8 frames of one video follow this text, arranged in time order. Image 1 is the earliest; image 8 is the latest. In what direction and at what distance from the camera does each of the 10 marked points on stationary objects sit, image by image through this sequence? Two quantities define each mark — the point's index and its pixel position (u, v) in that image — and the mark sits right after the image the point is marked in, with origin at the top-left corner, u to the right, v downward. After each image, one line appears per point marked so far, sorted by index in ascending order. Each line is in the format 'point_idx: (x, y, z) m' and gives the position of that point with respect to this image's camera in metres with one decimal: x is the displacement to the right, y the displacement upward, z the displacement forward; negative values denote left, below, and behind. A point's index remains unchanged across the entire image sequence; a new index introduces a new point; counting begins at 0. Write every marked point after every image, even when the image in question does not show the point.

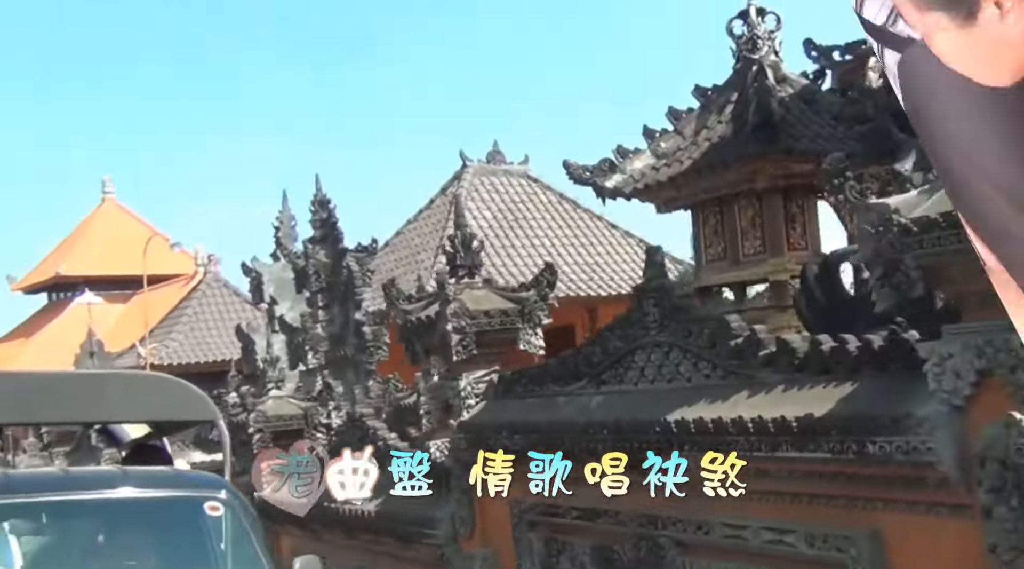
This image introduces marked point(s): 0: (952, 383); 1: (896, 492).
0: (+1.5, -0.3, +4.5) m
1: (+1.4, -0.7, +4.8) m
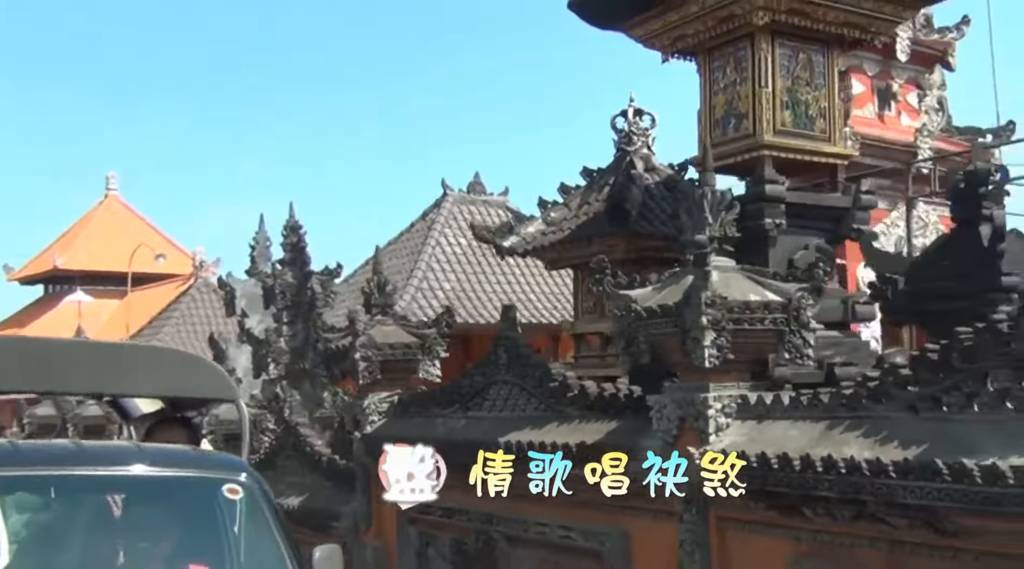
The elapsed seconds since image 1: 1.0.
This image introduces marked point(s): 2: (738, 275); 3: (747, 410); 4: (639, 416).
0: (+0.7, -0.7, +6.4) m
1: (+0.6, -1.1, +6.7) m
2: (+1.1, +0.1, +6.2) m
3: (+1.1, -0.5, +6.0) m
4: (+0.6, -0.6, +6.8) m
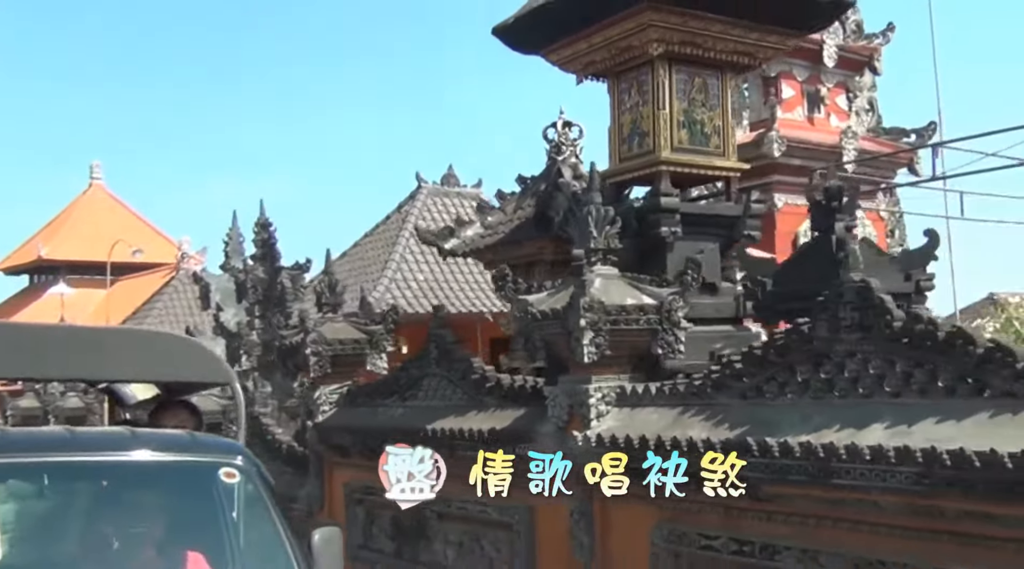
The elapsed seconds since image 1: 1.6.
0: (+0.3, -0.7, +7.4) m
1: (+0.2, -1.1, +7.7) m
2: (+0.6, 0.0, +7.3) m
3: (+0.6, -0.6, +7.1) m
4: (+0.1, -0.7, +7.8) m
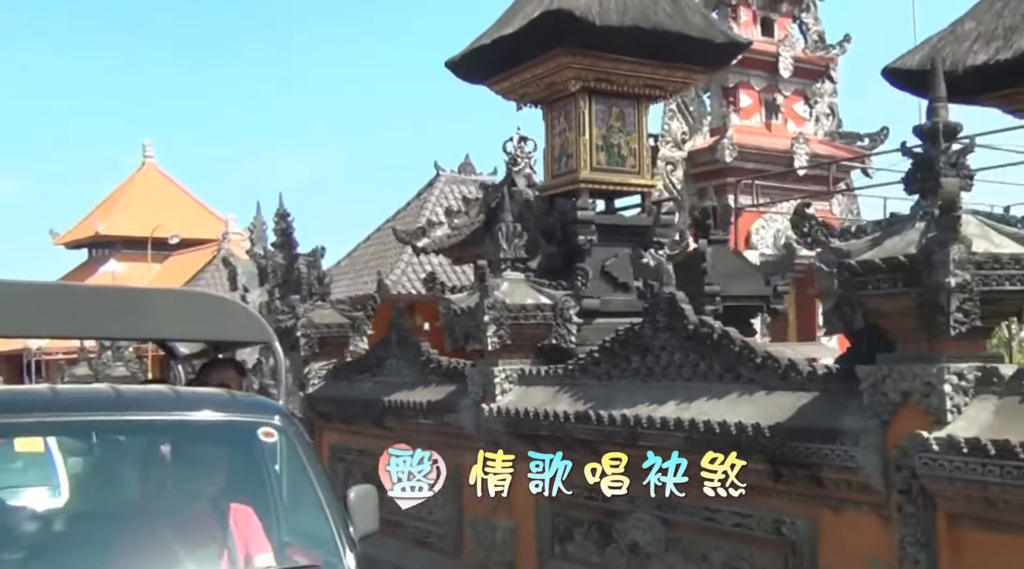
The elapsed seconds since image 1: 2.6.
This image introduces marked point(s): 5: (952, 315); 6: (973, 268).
0: (-0.2, -0.7, +9.2) m
1: (-0.3, -1.1, +9.6) m
2: (+0.1, 0.0, +9.1) m
3: (+0.1, -0.6, +8.9) m
4: (-0.4, -0.7, +9.7) m
5: (+1.6, -0.1, +5.0) m
6: (+1.7, +0.1, +4.9) m
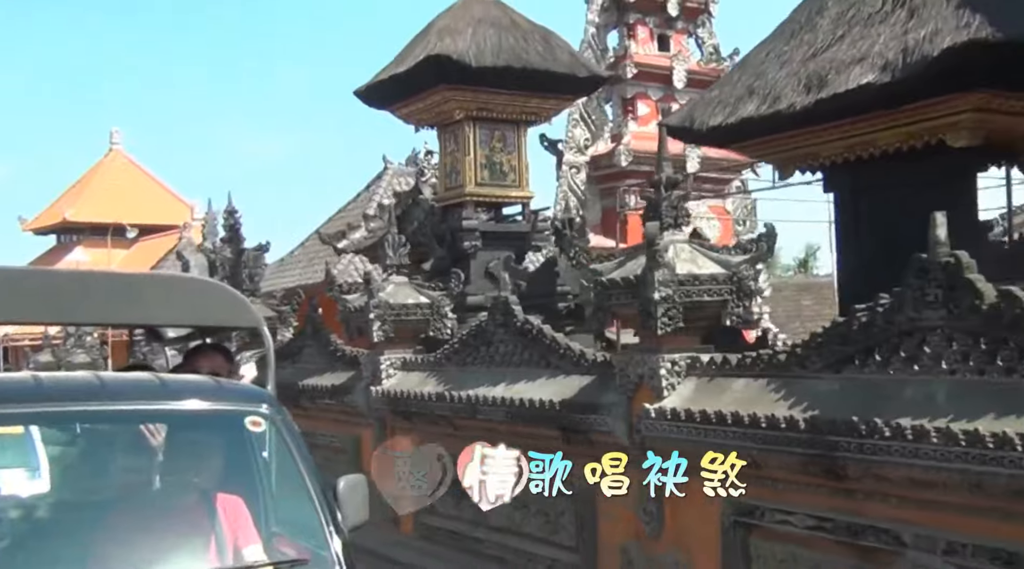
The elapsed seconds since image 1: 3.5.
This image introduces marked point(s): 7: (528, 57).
0: (-1.2, -0.7, +11.1) m
1: (-1.3, -1.1, +11.5) m
2: (-0.8, 0.0, +11.0) m
3: (-0.8, -0.6, +10.8) m
4: (-1.3, -0.7, +11.6) m
5: (+0.7, -0.2, +6.9) m
6: (+0.8, 0.0, +6.9) m
7: (+0.1, +2.0, +12.2) m
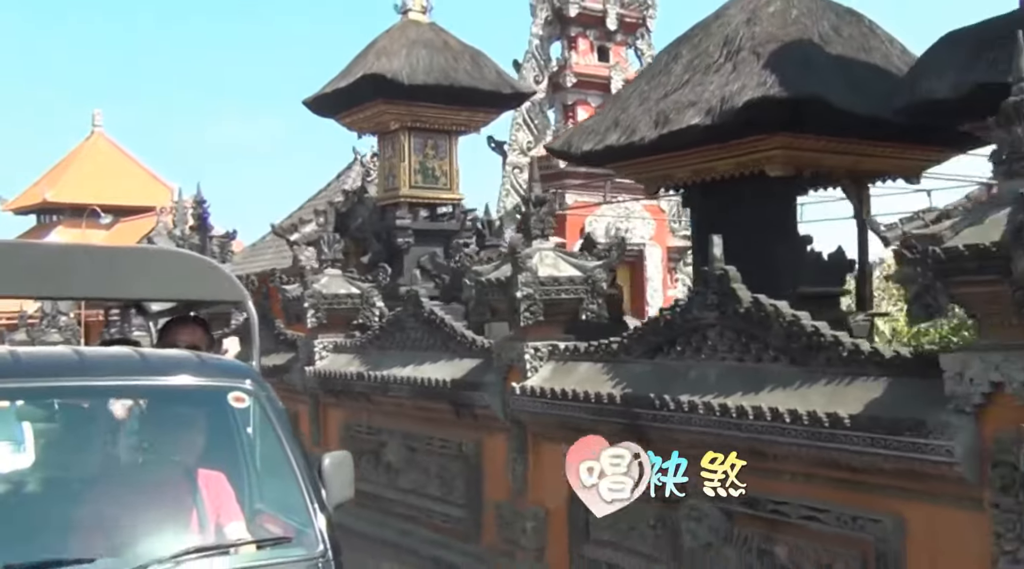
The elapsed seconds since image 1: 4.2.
0: (-1.9, -0.7, +12.6) m
1: (-2.0, -1.1, +13.0) m
2: (-1.6, +0.1, +12.5) m
3: (-1.6, -0.6, +12.3) m
4: (-2.1, -0.6, +13.1) m
5: (+0.1, -0.2, +8.4) m
6: (+0.2, 0.0, +8.4) m
7: (-0.6, +2.1, +13.7) m
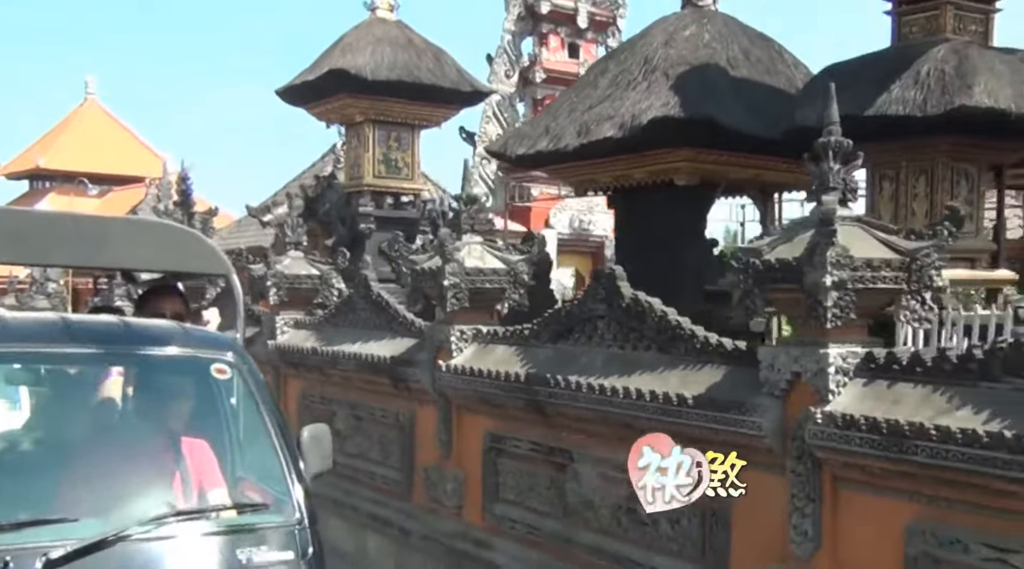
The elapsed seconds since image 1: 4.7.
0: (-2.4, -0.5, +13.7) m
1: (-2.6, -0.9, +14.1) m
2: (-2.1, +0.2, +13.6) m
3: (-2.1, -0.4, +13.4) m
4: (-2.6, -0.4, +14.2) m
5: (-0.4, -0.1, +9.5) m
6: (-0.3, +0.1, +9.5) m
7: (-1.0, +2.3, +14.8) m
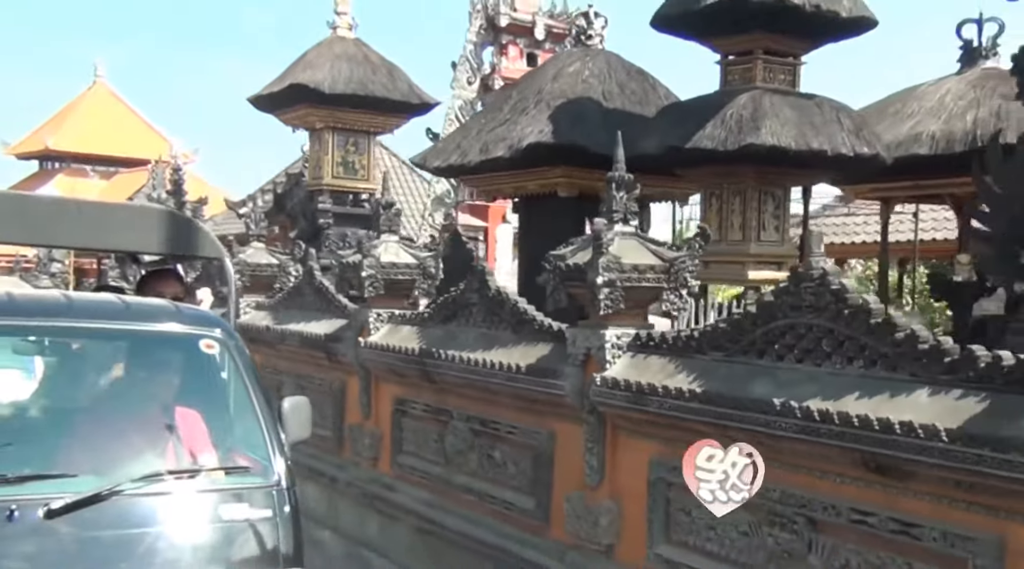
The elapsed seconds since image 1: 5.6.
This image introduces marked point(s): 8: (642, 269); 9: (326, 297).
0: (-3.2, -0.3, +15.8) m
1: (-3.3, -0.7, +16.2) m
2: (-2.8, +0.4, +15.6) m
3: (-2.9, -0.2, +15.5) m
4: (-3.3, -0.2, +16.3) m
5: (-1.2, 0.0, +11.6) m
6: (-1.1, +0.1, +11.6) m
7: (-1.7, +2.4, +16.8) m
8: (+0.7, +0.1, +7.9) m
9: (-1.8, -0.1, +13.3) m
